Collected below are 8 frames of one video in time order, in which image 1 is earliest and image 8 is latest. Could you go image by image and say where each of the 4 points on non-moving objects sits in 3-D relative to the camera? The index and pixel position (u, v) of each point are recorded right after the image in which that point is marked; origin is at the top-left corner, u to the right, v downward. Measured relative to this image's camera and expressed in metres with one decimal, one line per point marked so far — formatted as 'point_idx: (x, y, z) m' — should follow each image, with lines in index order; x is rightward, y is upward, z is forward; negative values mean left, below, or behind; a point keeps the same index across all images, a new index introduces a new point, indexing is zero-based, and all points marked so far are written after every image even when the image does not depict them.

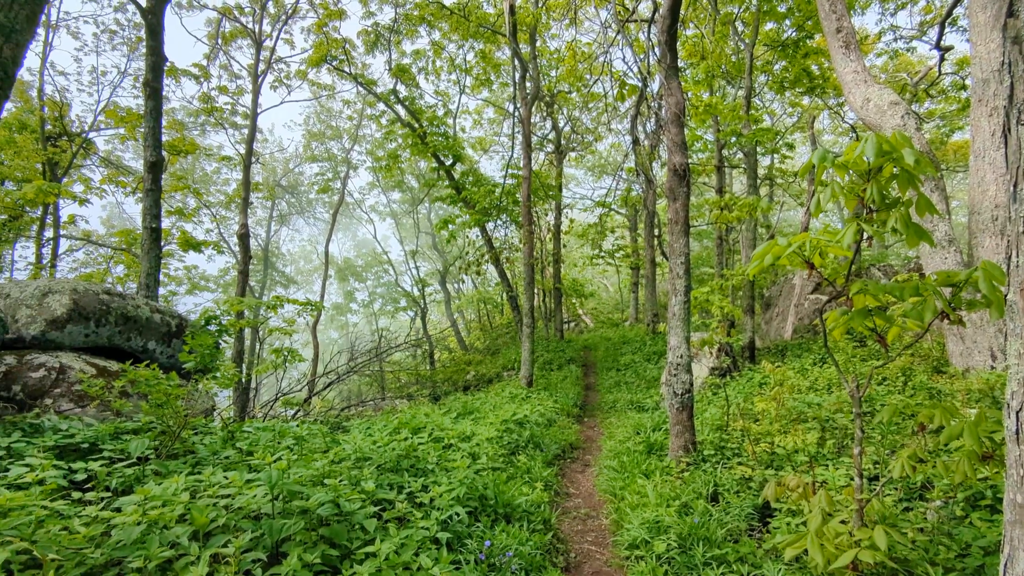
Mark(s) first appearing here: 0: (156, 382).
0: (-3.3, -0.9, +4.7) m
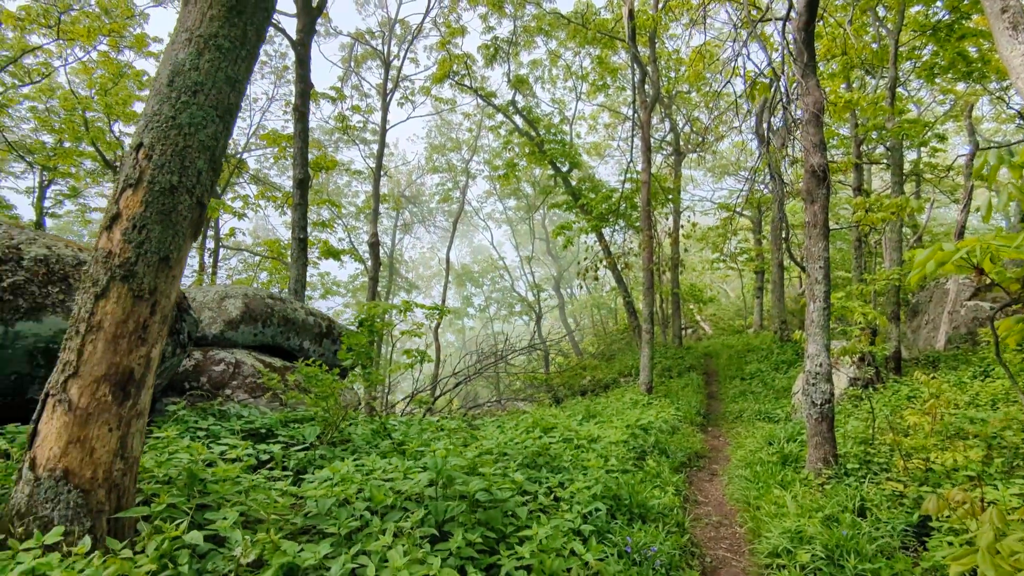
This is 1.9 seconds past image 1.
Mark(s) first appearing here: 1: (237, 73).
0: (-2.0, -1.0, +5.2) m
1: (-2.3, +1.8, +4.3) m
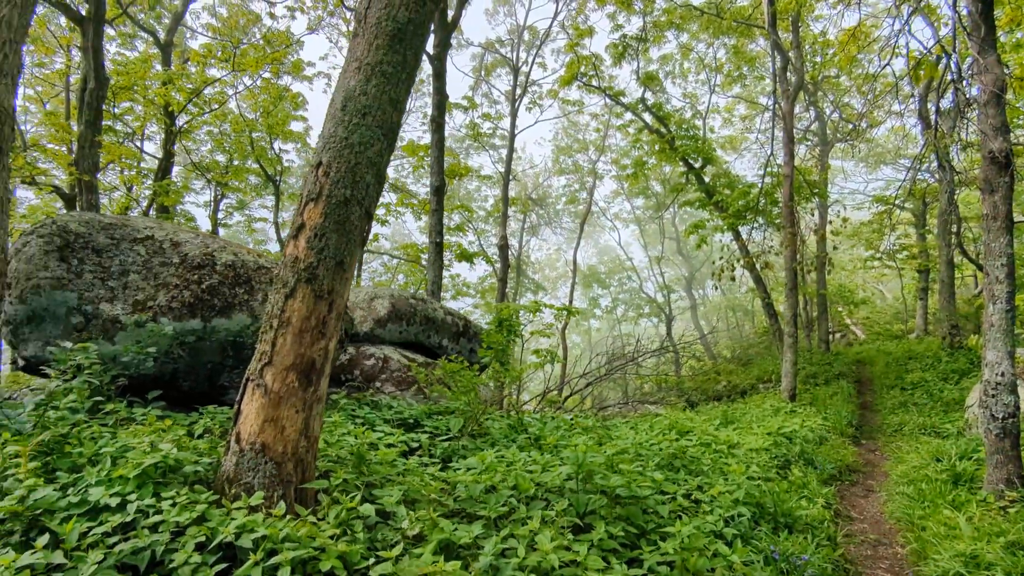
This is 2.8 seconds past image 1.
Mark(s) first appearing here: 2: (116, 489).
0: (-0.5, -1.0, +5.6) m
1: (-1.1, +1.8, +4.7) m
2: (-3.2, -1.6, +4.0) m
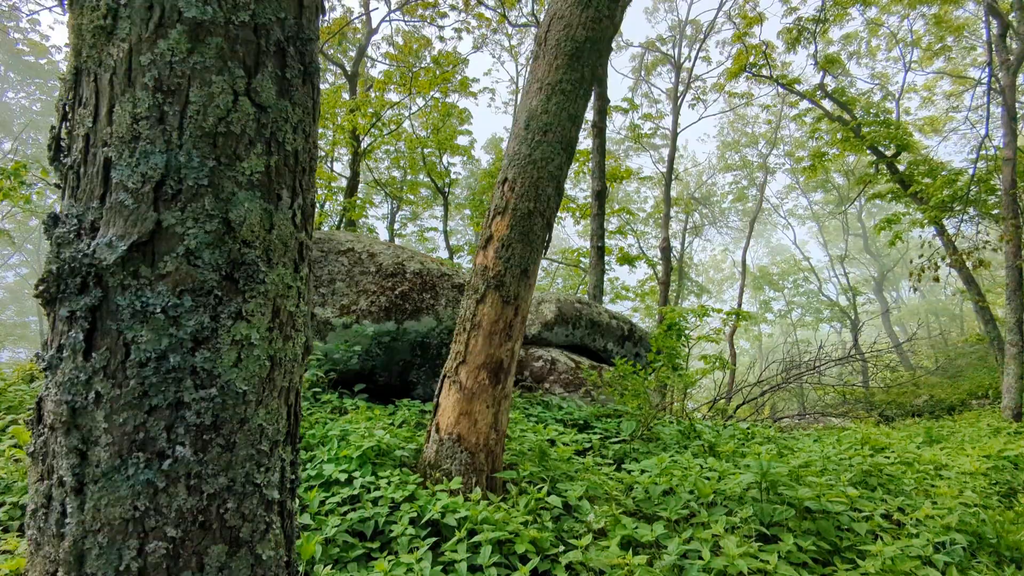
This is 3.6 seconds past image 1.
0: (+1.3, -1.0, +5.7) m
1: (+0.6, +1.7, +4.9) m
2: (-1.6, -1.7, +4.7) m
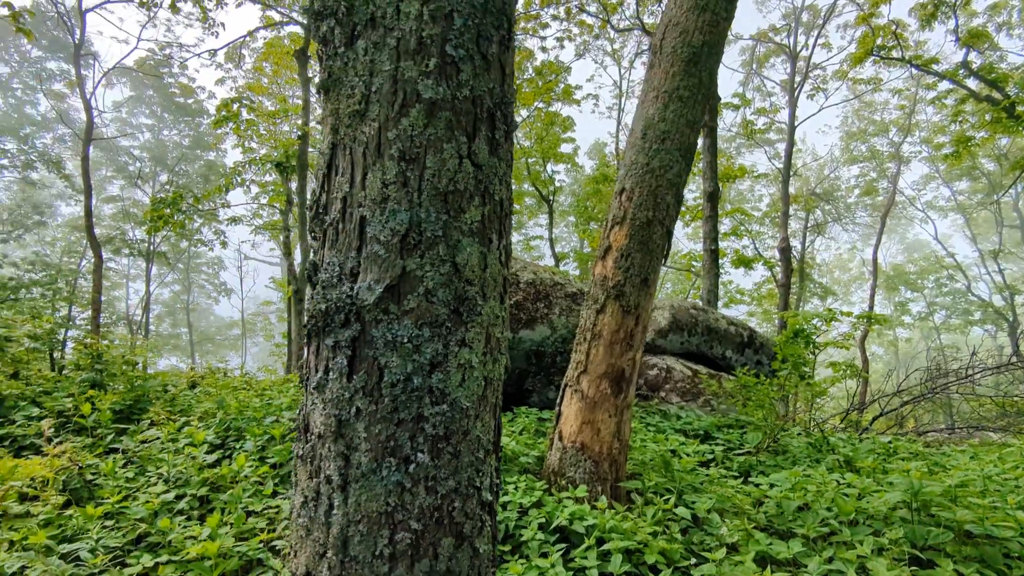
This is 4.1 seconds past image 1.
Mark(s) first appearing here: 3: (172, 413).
0: (+2.6, -1.0, +5.4) m
1: (+1.7, +1.6, +4.7) m
2: (-0.4, -1.8, +4.9) m
3: (-3.6, -1.4, +5.5) m
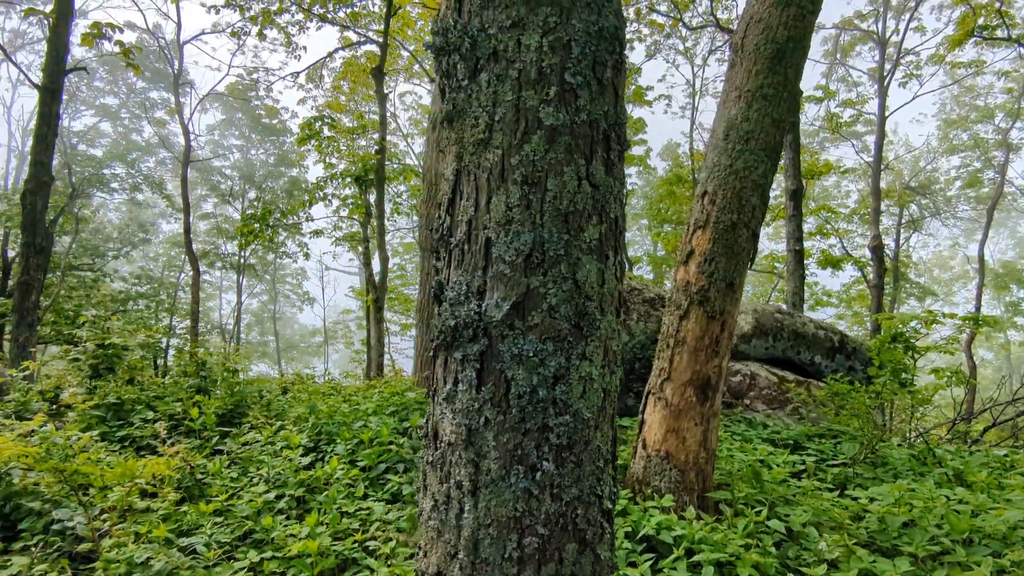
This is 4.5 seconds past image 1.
0: (+3.4, -1.1, +5.1) m
1: (+2.4, +1.6, +4.5) m
2: (+0.4, -1.9, +4.9) m
3: (-2.8, -1.5, +5.8) m
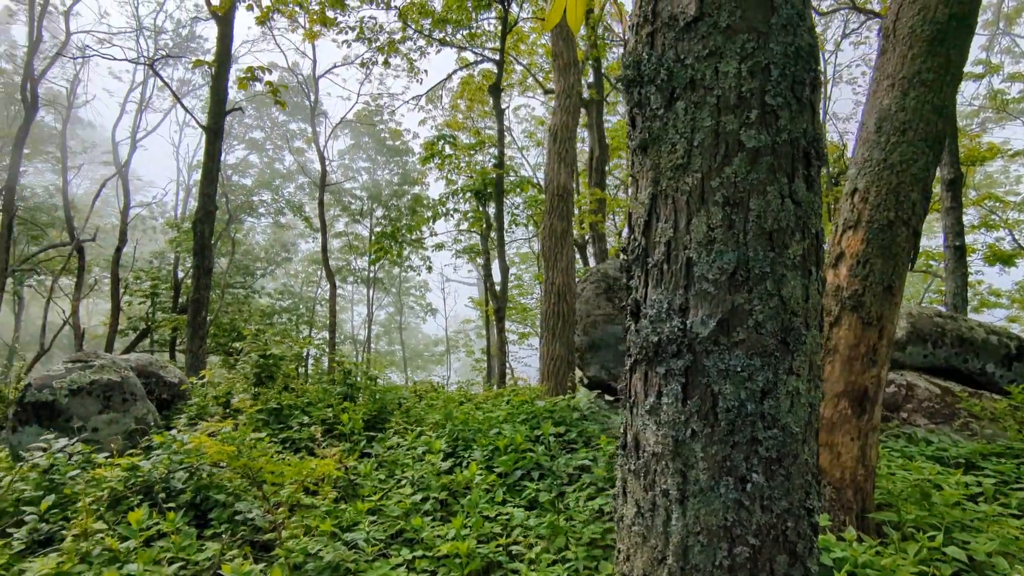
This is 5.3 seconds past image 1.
0: (+4.7, -1.1, +4.5) m
1: (+3.6, +1.6, +4.1) m
2: (+1.7, -1.9, +4.7) m
3: (-1.3, -1.7, +6.1) m
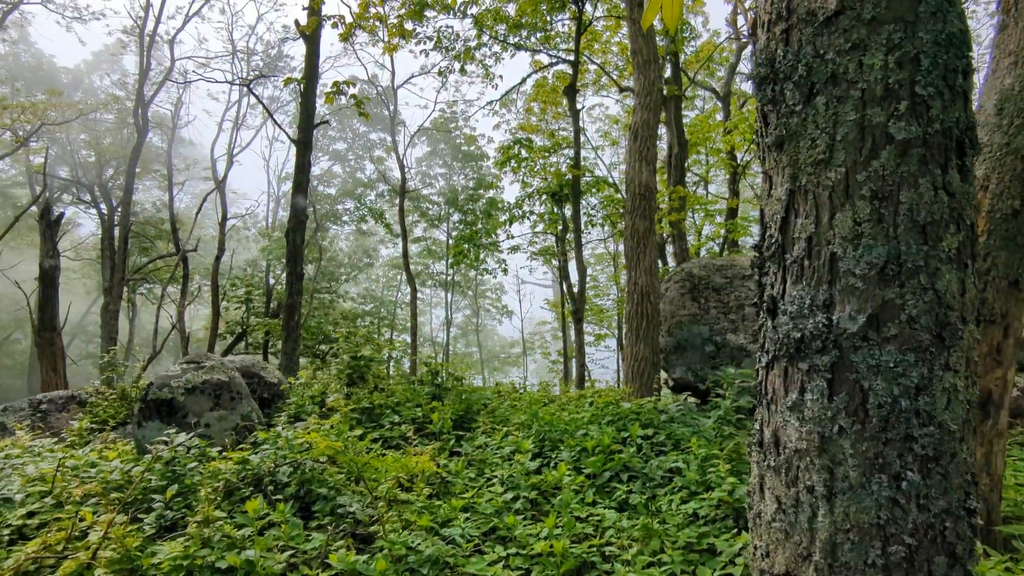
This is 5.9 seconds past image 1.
0: (+5.5, -1.0, +4.0) m
1: (+4.3, +1.6, +3.8) m
2: (+2.5, -1.9, +4.6) m
3: (-0.3, -1.7, +6.3) m
